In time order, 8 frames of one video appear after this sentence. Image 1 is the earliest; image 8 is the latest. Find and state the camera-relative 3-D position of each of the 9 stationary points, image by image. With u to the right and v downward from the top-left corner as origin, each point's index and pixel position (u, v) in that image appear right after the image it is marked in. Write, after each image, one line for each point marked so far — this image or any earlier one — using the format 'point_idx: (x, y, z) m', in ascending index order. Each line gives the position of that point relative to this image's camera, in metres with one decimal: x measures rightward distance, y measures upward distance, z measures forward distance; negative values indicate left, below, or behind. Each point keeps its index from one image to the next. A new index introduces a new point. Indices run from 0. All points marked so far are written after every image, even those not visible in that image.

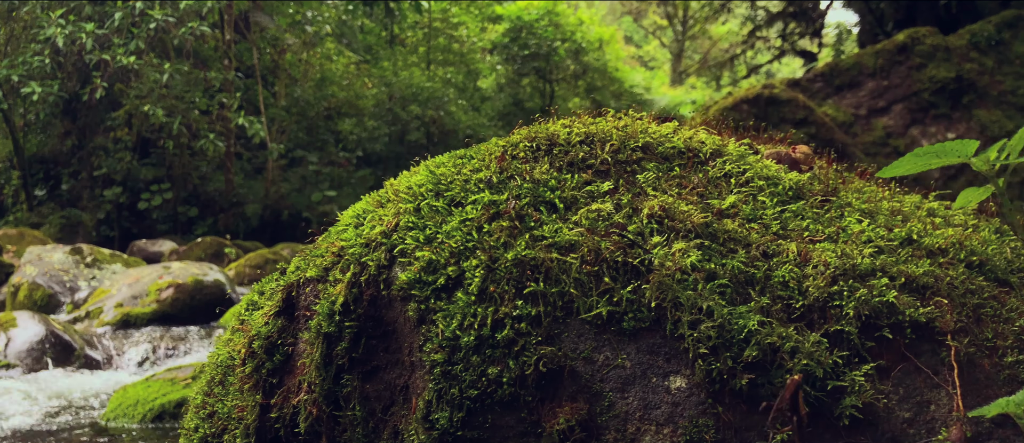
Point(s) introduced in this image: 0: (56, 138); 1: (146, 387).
0: (-11.0, +1.9, +14.5) m
1: (-2.0, -0.9, +3.4) m
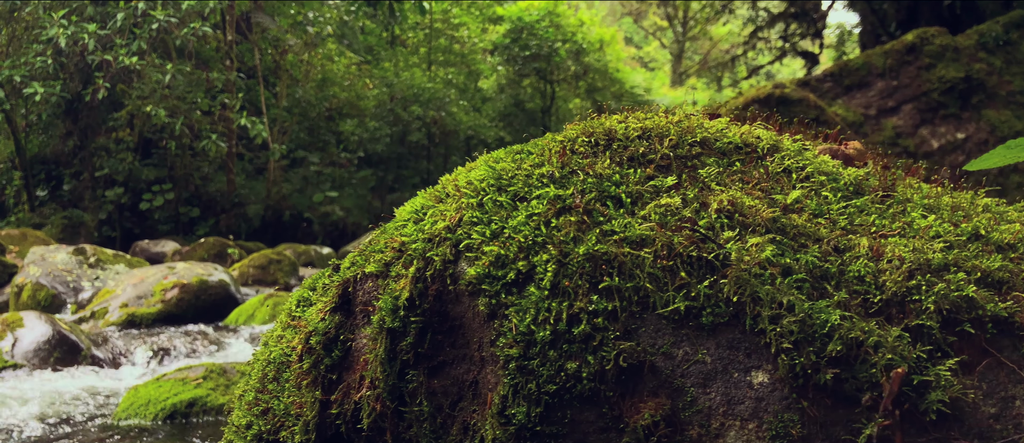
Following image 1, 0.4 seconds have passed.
0: (-11.0, +1.9, +14.5) m
1: (-2.0, -0.9, +3.4) m
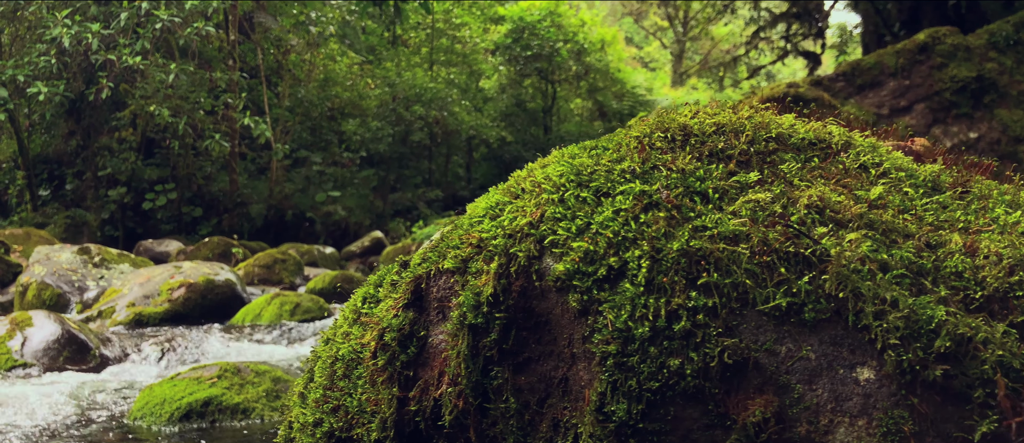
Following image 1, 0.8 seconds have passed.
0: (-10.9, +1.9, +14.5) m
1: (-1.9, -0.9, +3.4) m
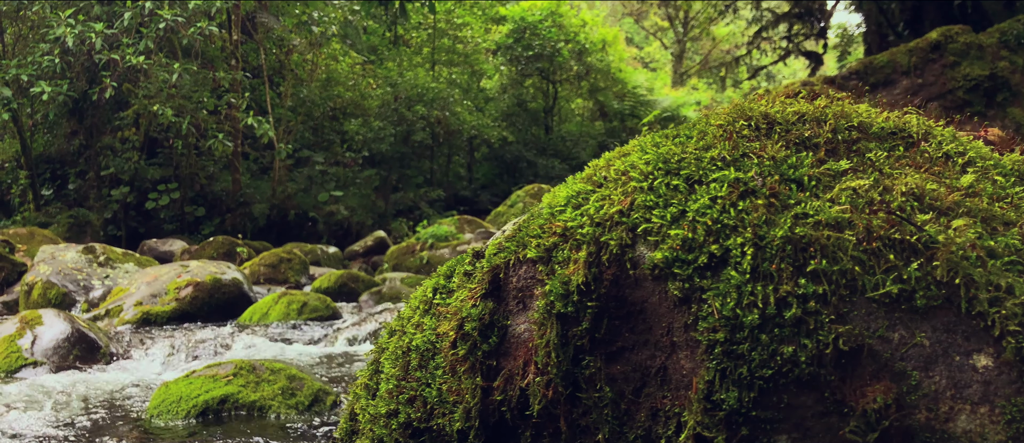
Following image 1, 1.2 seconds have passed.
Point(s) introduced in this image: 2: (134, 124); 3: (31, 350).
0: (-10.8, +2.0, +14.5) m
1: (-1.8, -0.9, +3.4) m
2: (-8.9, +2.3, +14.3) m
3: (-4.1, -1.1, +5.2) m
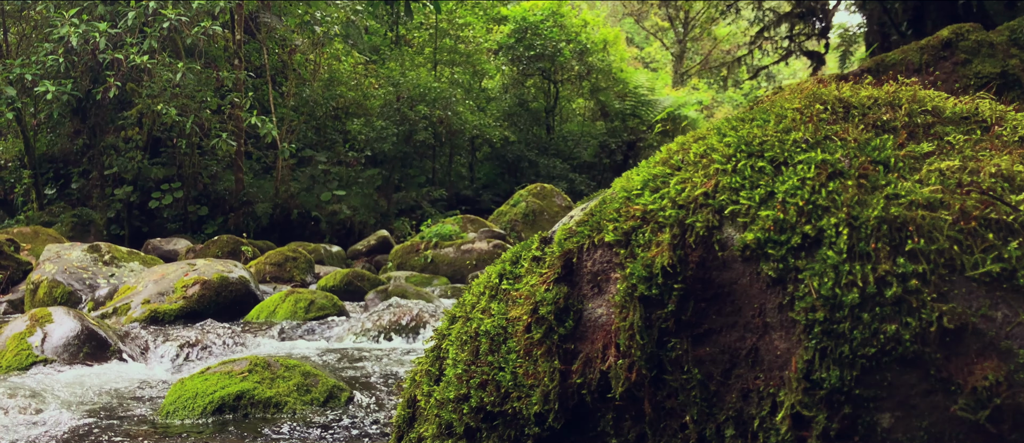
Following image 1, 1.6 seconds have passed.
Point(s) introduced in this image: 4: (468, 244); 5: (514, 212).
0: (-10.7, +2.0, +14.5) m
1: (-1.7, -0.9, +3.4) m
2: (-8.8, +2.3, +14.3) m
3: (-4.0, -1.1, +5.2) m
4: (-0.9, -0.5, +12.5) m
5: (0.0, +0.3, +16.3) m
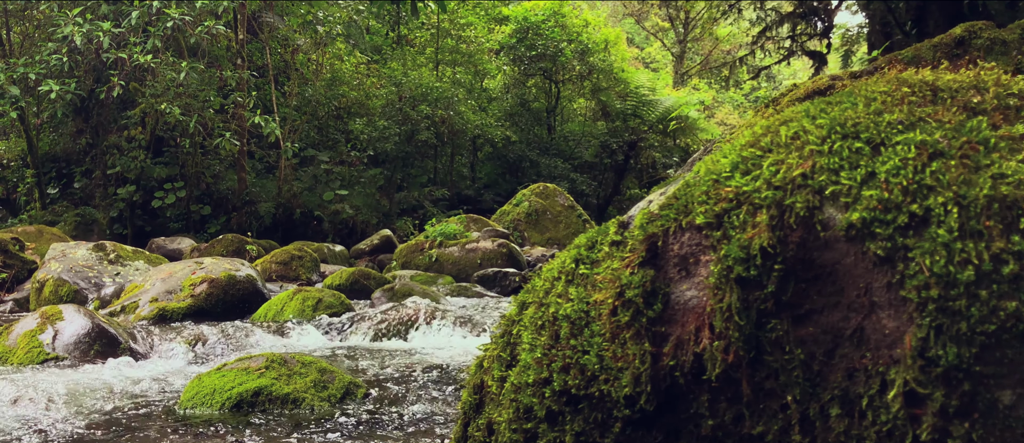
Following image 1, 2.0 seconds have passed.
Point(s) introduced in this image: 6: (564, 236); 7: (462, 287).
0: (-10.6, +2.0, +14.5) m
1: (-1.6, -0.9, +3.4) m
2: (-8.7, +2.3, +14.3) m
3: (-3.9, -1.1, +5.2) m
4: (-0.8, -0.4, +12.5) m
5: (+0.1, +0.3, +16.3) m
6: (+1.1, -0.4, +15.9) m
7: (-0.8, -1.1, +10.0) m
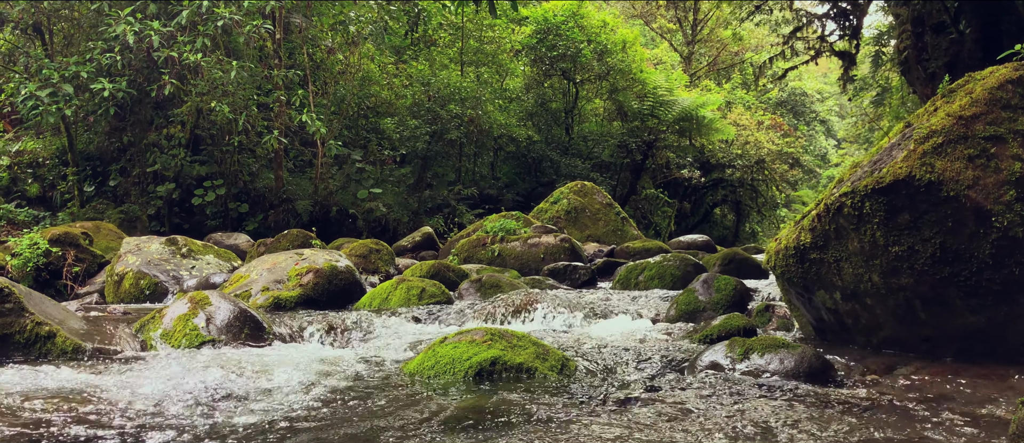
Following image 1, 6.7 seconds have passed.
0: (-9.3, +2.1, +14.8) m
1: (-0.4, -0.7, +3.6) m
2: (-7.4, +2.4, +14.5) m
3: (-2.7, -1.0, +5.4) m
4: (+0.5, -0.3, +12.7) m
5: (+1.4, +0.4, +16.5) m
6: (+2.4, -0.3, +16.0) m
7: (+0.4, -1.0, +10.2) m
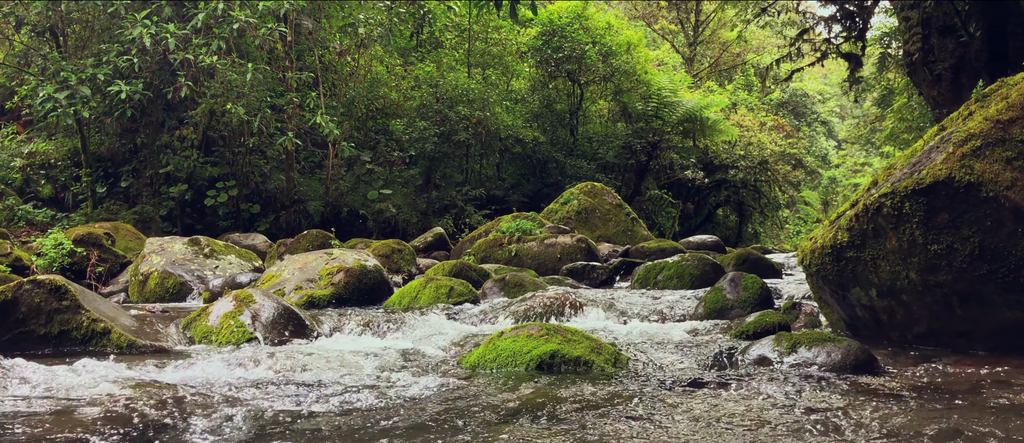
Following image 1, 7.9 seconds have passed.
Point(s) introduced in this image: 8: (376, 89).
0: (-8.9, +2.1, +15.0) m
1: (0.0, -0.7, +3.7) m
2: (-7.1, +2.4, +14.7) m
3: (-2.4, -1.0, +5.6) m
4: (+0.8, -0.4, +12.8) m
5: (+1.8, +0.3, +16.7) m
6: (+2.8, -0.3, +16.2) m
7: (+0.8, -1.0, +10.3) m
8: (-2.9, +3.6, +16.3) m
